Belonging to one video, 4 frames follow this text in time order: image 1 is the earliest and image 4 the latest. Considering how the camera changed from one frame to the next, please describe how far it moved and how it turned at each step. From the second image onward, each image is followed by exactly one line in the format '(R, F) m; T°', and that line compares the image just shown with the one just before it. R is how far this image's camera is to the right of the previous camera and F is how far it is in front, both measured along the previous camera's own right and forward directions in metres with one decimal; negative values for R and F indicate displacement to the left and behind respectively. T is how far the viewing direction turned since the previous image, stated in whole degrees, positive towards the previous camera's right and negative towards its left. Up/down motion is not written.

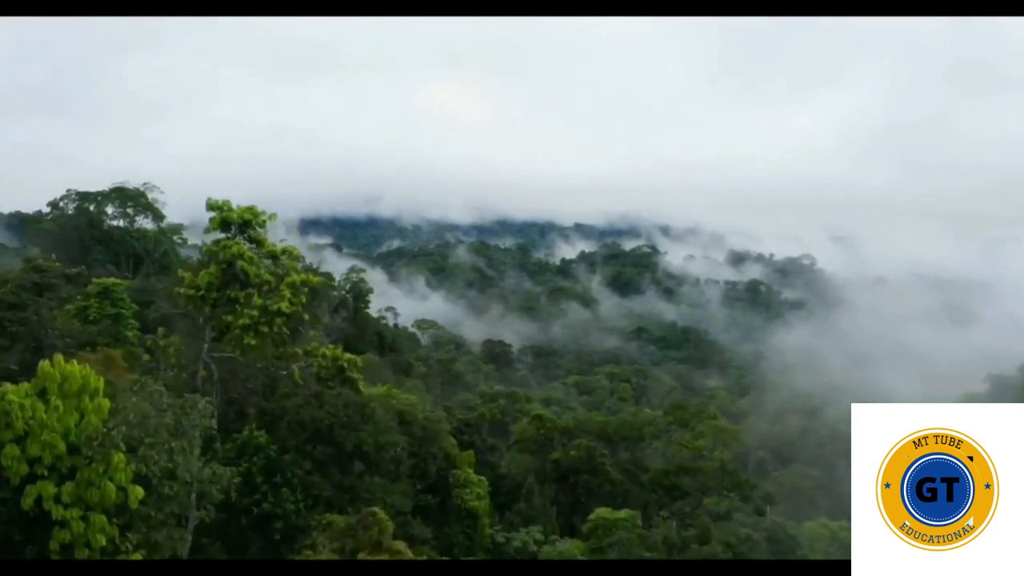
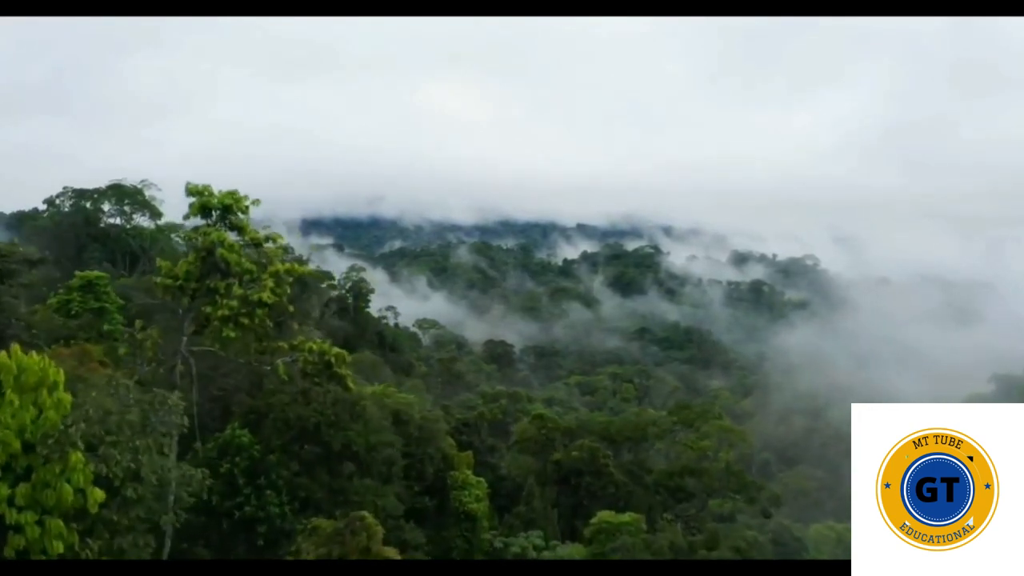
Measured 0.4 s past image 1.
(0.0, +0.1) m; 0°
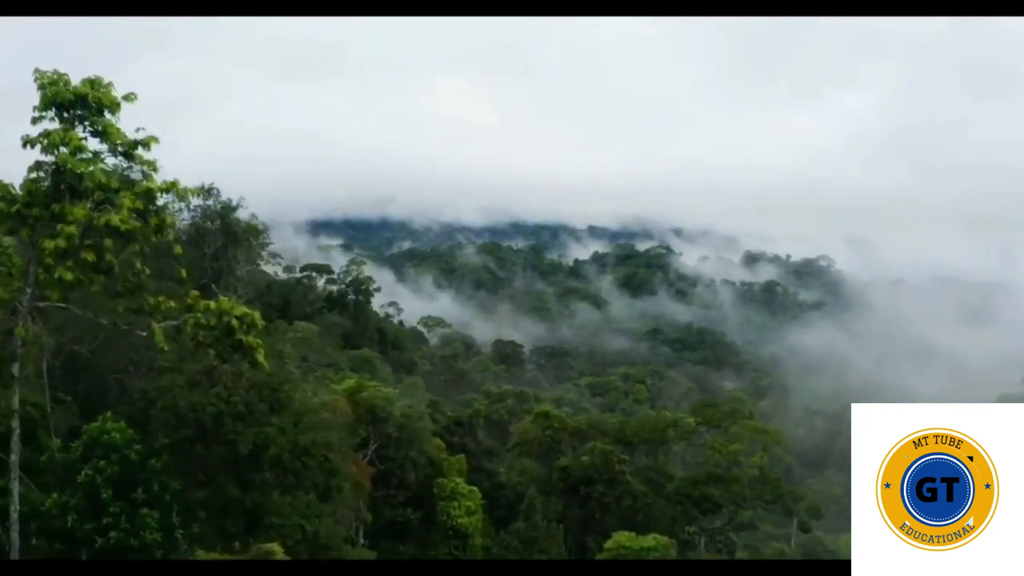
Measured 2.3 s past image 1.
(0.0, +0.5) m; -1°
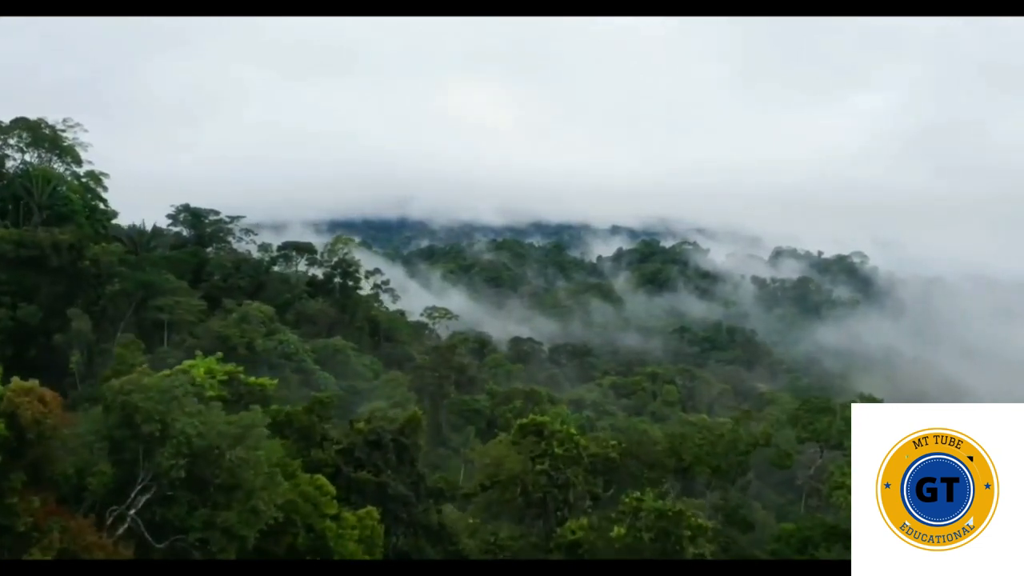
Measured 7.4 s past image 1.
(+0.1, +1.4) m; -1°
